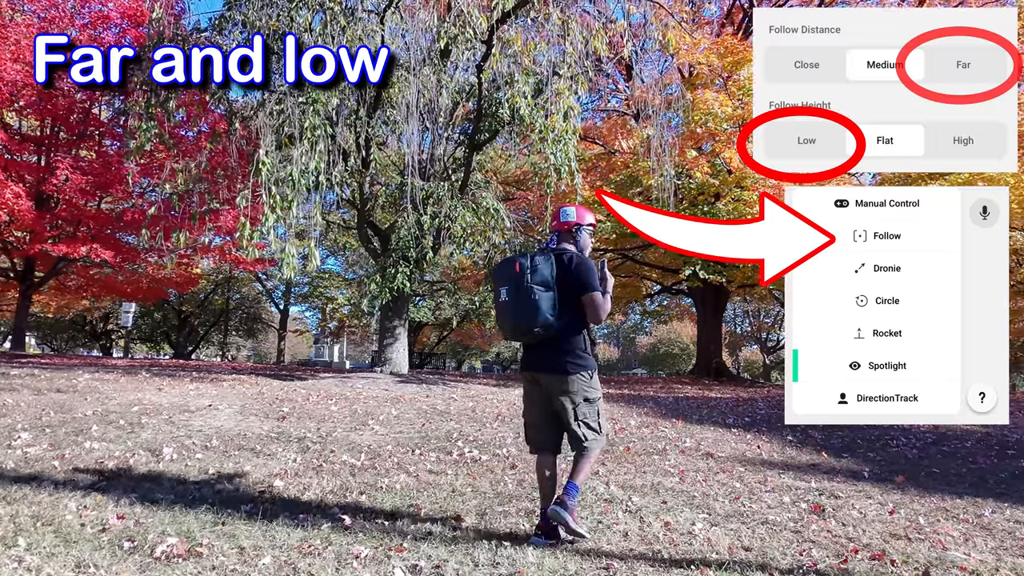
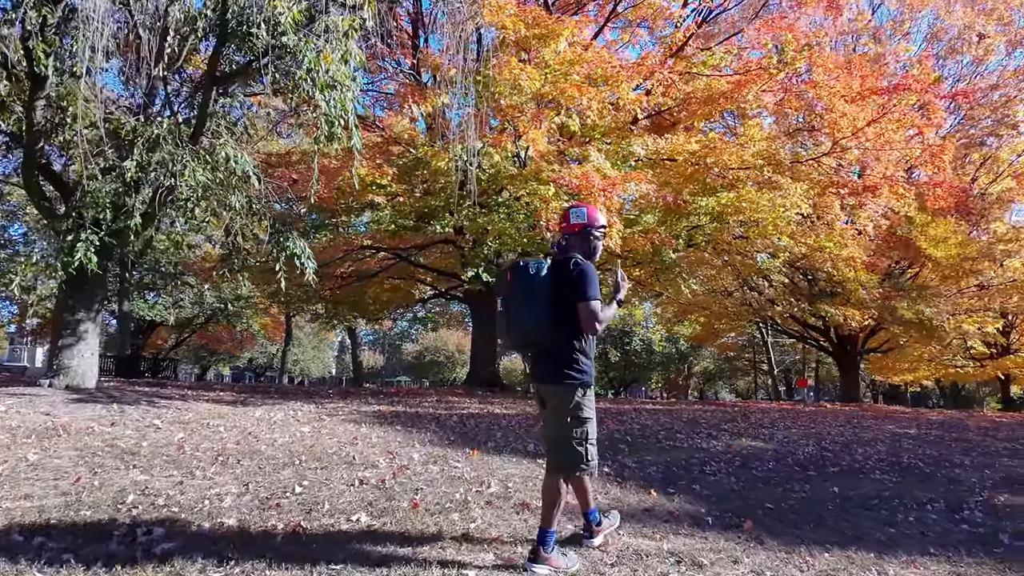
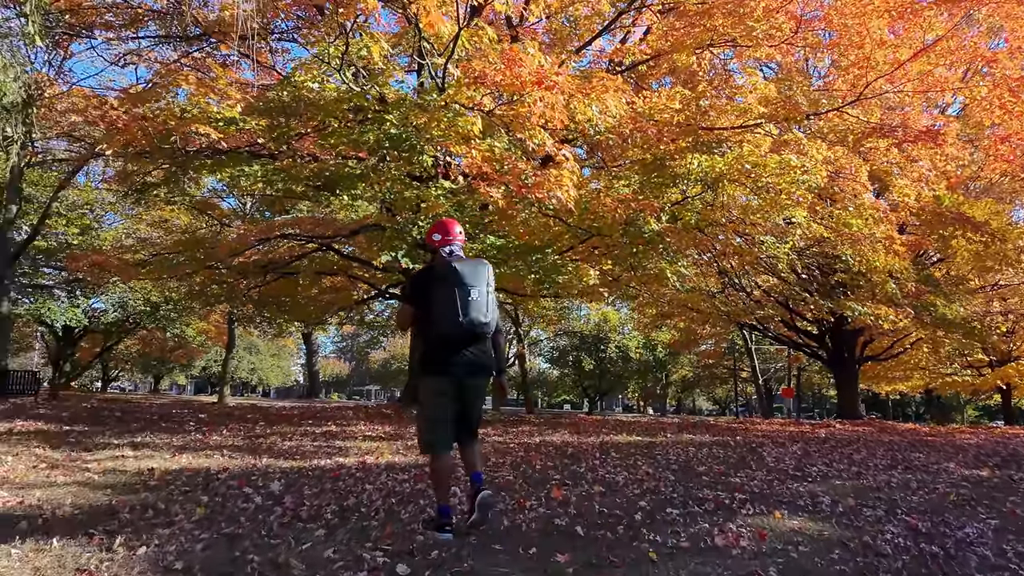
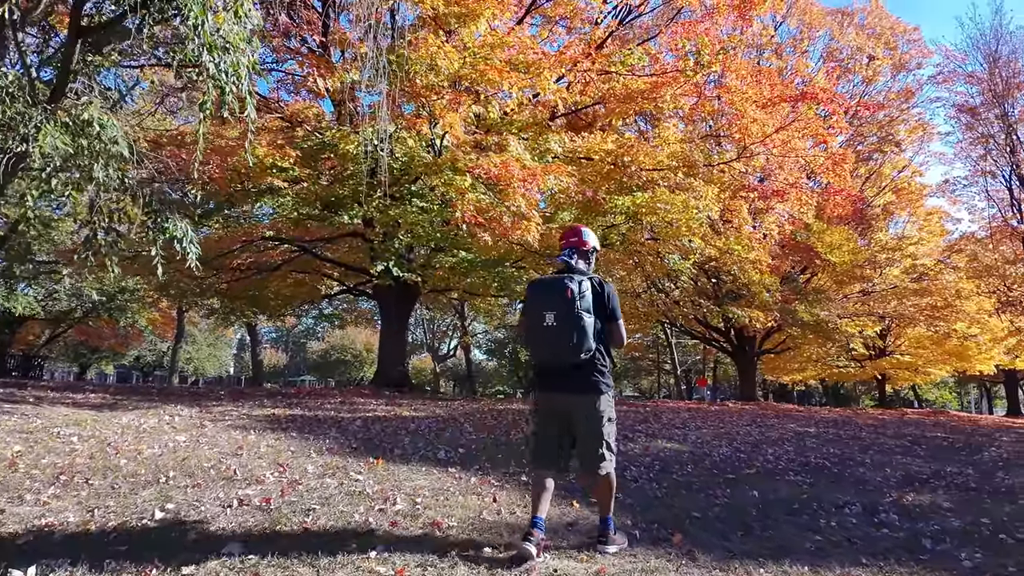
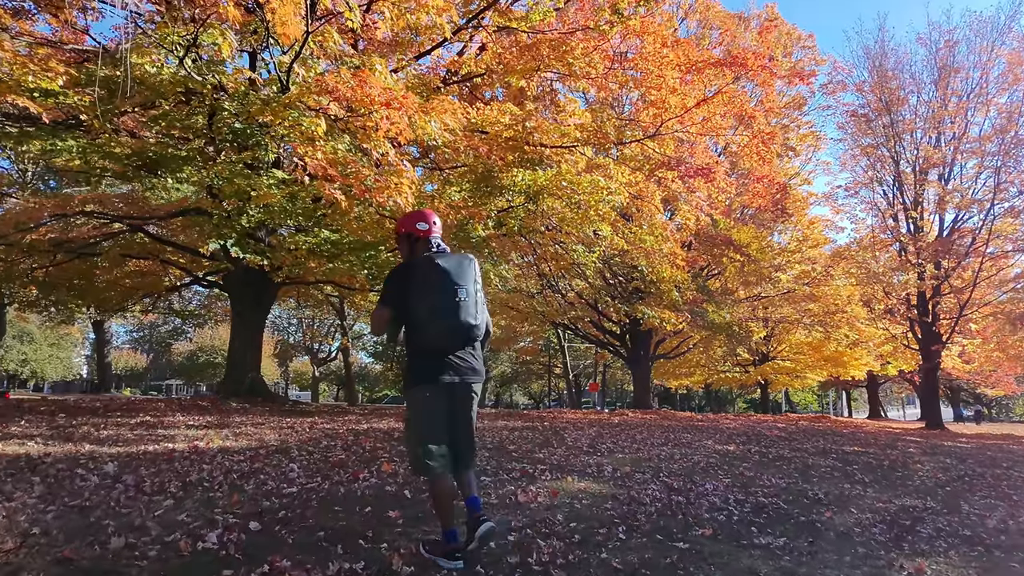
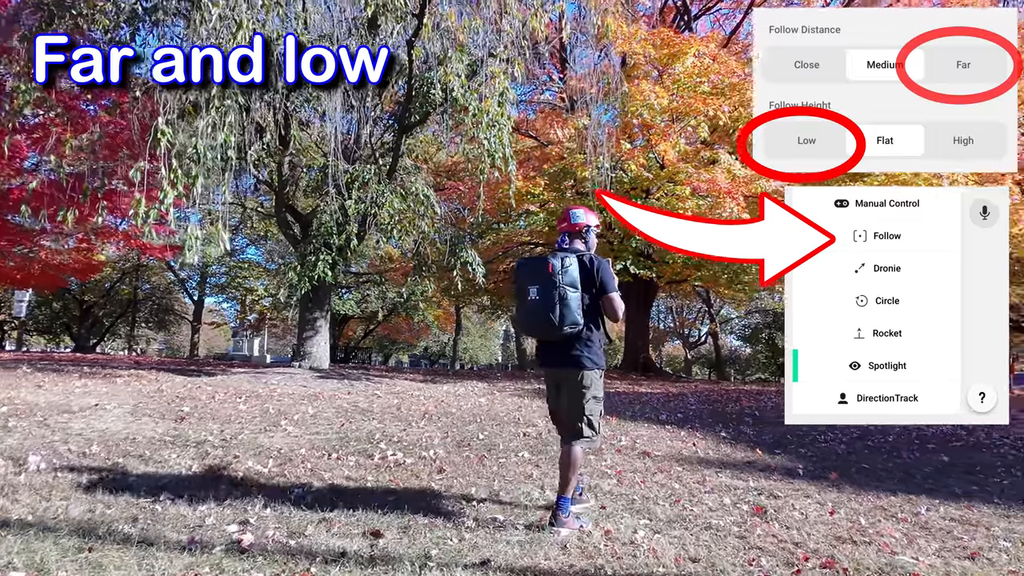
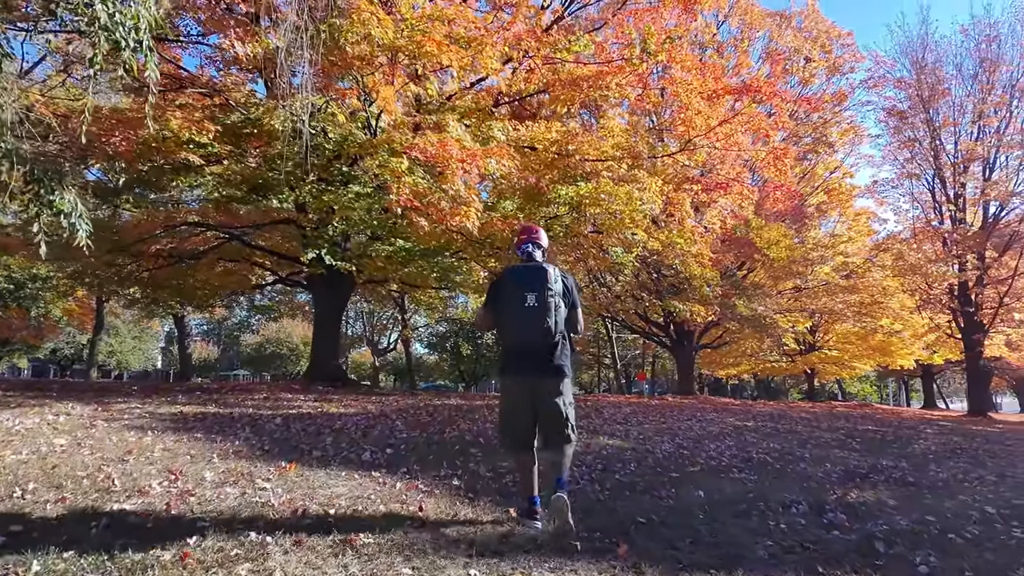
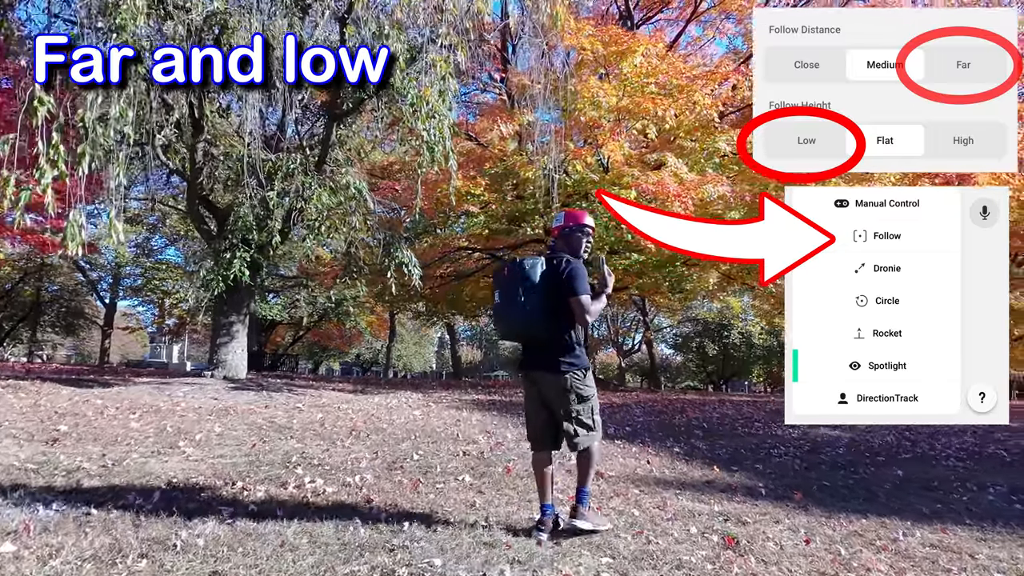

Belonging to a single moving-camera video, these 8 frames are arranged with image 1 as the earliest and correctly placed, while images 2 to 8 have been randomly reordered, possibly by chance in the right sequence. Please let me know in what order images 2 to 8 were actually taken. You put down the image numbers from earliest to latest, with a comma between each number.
6, 8, 2, 4, 7, 5, 3
